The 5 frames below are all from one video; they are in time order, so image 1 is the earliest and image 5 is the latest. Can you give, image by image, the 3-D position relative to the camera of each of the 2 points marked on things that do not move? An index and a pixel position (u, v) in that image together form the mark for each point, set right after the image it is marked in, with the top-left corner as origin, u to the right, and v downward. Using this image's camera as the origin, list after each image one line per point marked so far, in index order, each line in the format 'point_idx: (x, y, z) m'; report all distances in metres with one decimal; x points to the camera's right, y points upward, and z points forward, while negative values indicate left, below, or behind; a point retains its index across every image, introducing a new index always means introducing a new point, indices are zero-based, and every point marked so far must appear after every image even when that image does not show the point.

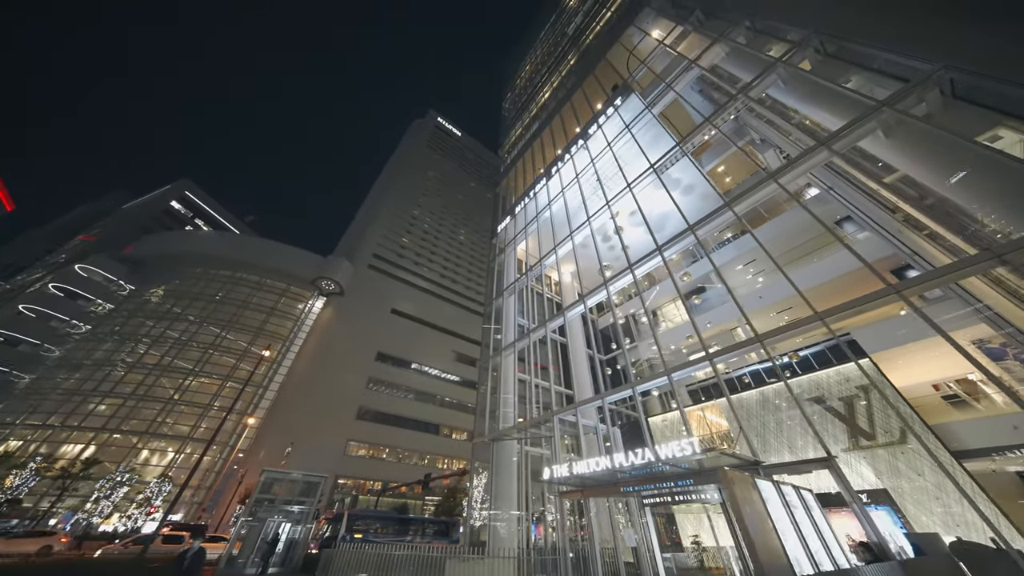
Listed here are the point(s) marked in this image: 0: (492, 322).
0: (-0.9, -1.7, +16.4) m
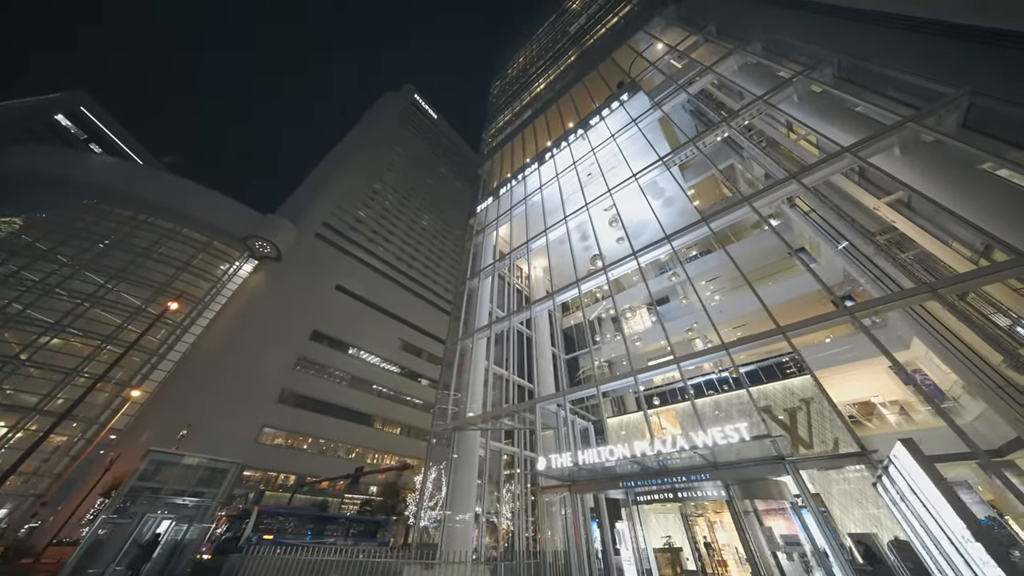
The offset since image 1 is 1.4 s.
0: (-2.4, -0.7, +15.1) m
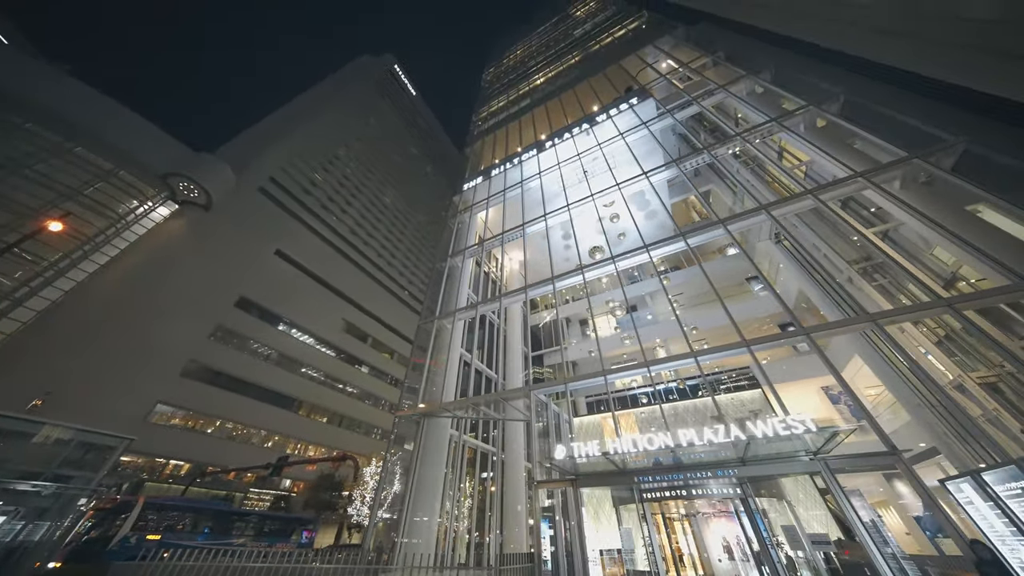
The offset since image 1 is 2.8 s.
0: (-3.4, +0.4, +13.9) m
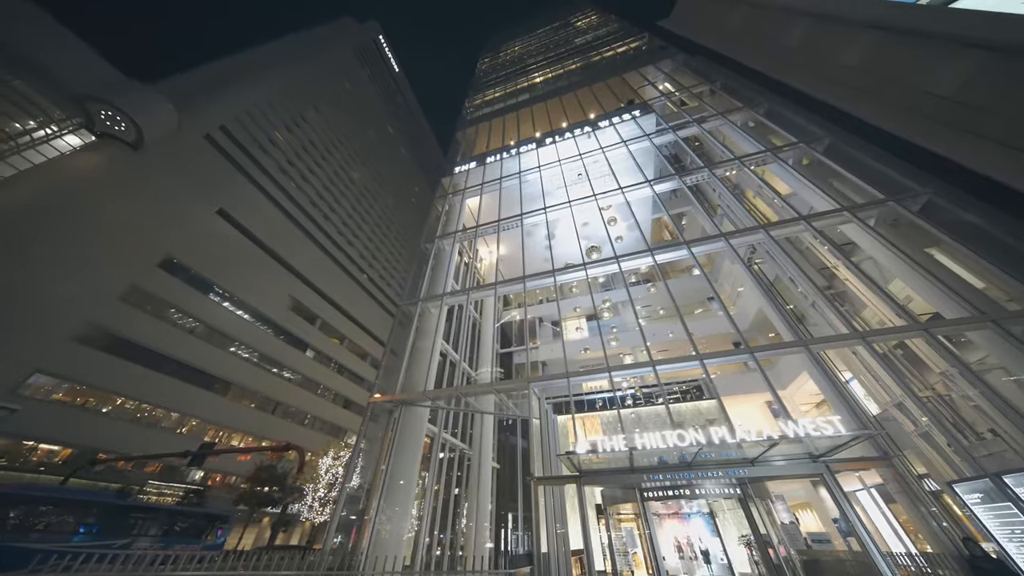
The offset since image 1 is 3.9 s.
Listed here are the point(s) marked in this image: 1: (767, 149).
0: (-4.0, +1.1, +13.0) m
1: (+9.3, +5.1, +10.6) m
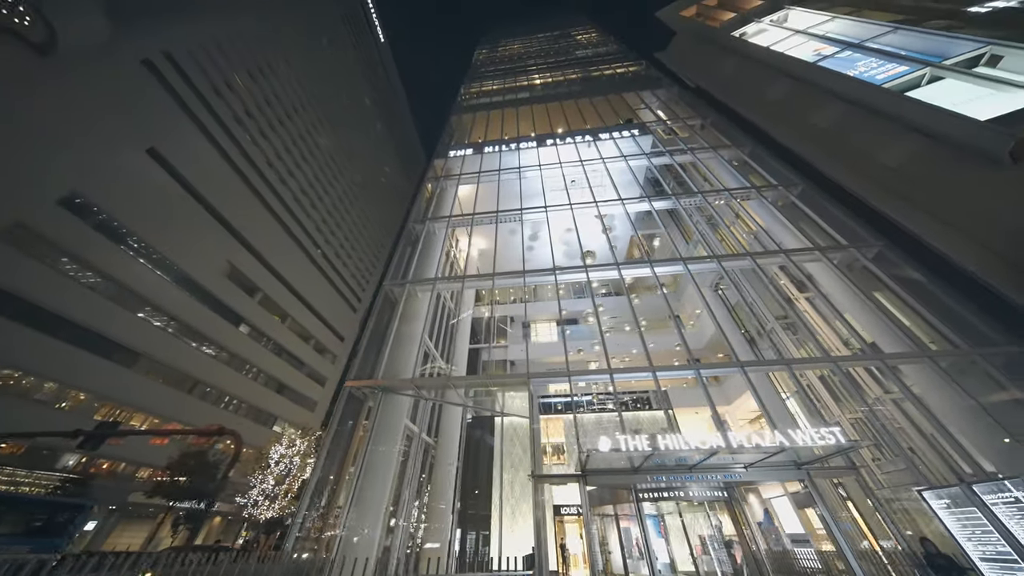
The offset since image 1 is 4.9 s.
0: (-4.4, +1.9, +12.2) m
1: (+9.5, +4.1, +11.7) m
